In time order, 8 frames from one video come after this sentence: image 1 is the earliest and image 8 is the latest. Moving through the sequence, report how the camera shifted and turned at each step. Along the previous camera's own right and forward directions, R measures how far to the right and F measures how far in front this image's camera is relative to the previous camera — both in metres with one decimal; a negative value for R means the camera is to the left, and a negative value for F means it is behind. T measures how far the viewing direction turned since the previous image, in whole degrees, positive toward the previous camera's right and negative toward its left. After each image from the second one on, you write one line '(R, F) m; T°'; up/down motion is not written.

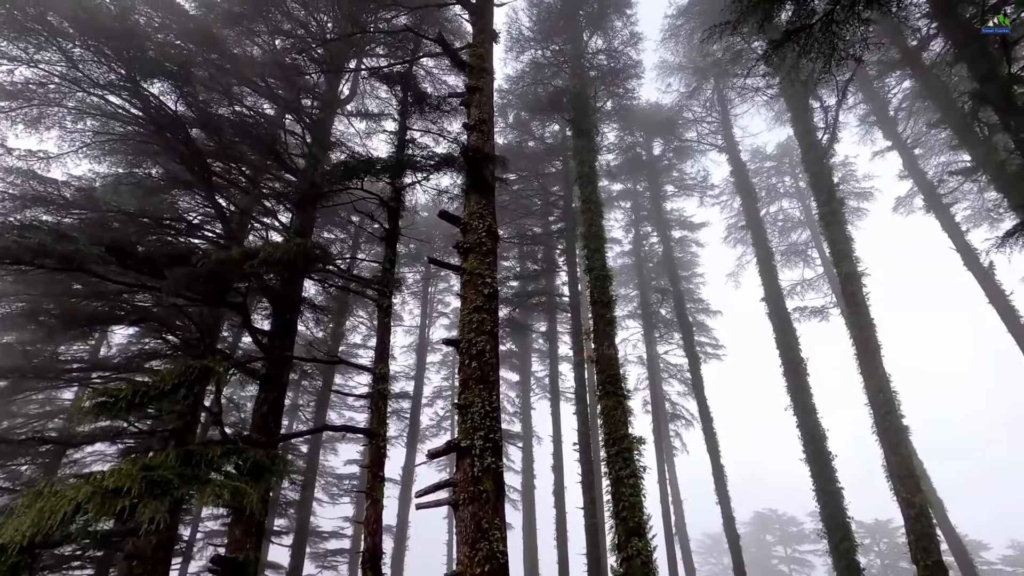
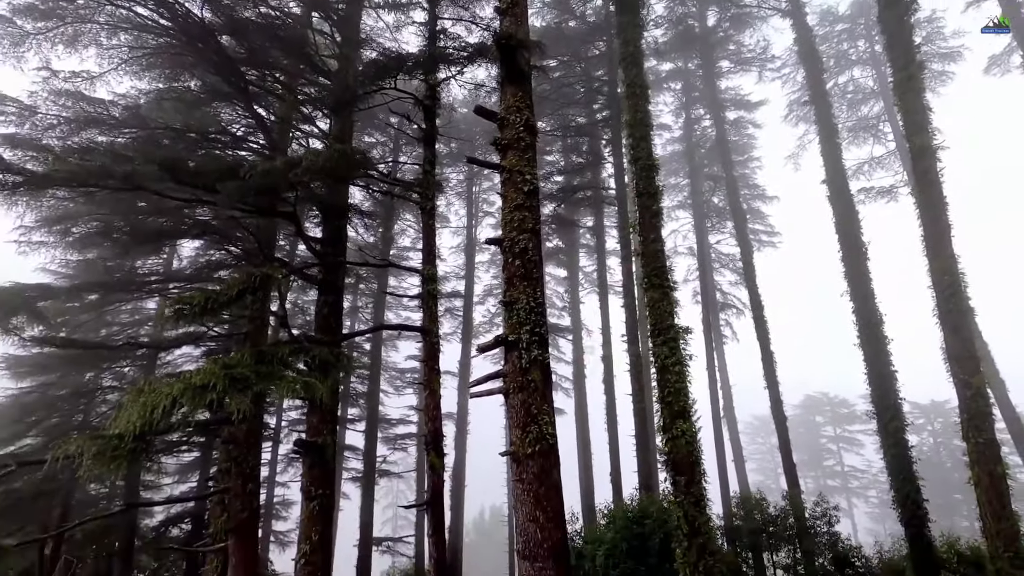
(+0.1, 0.0) m; -5°
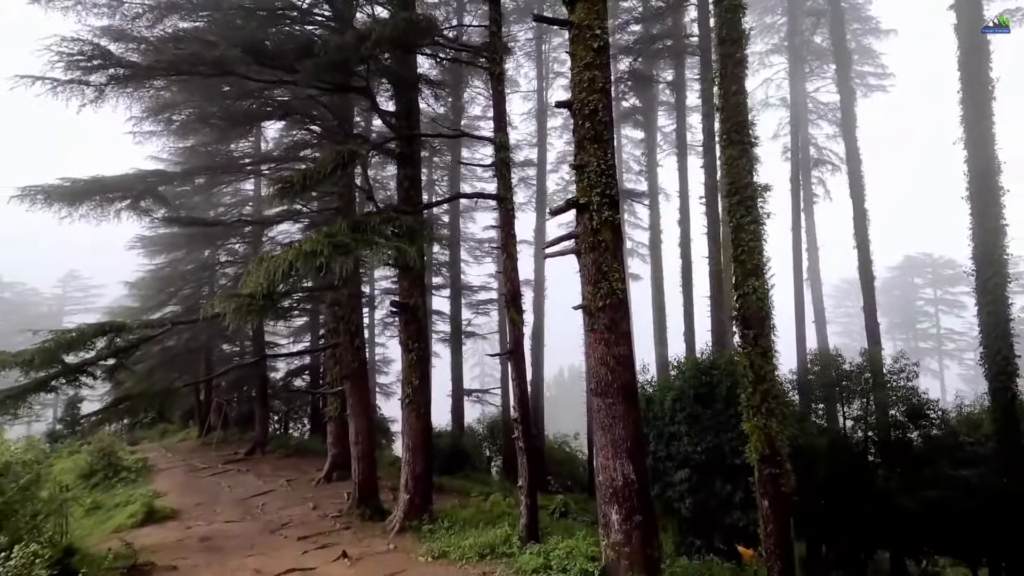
(+0.1, -0.3) m; -8°
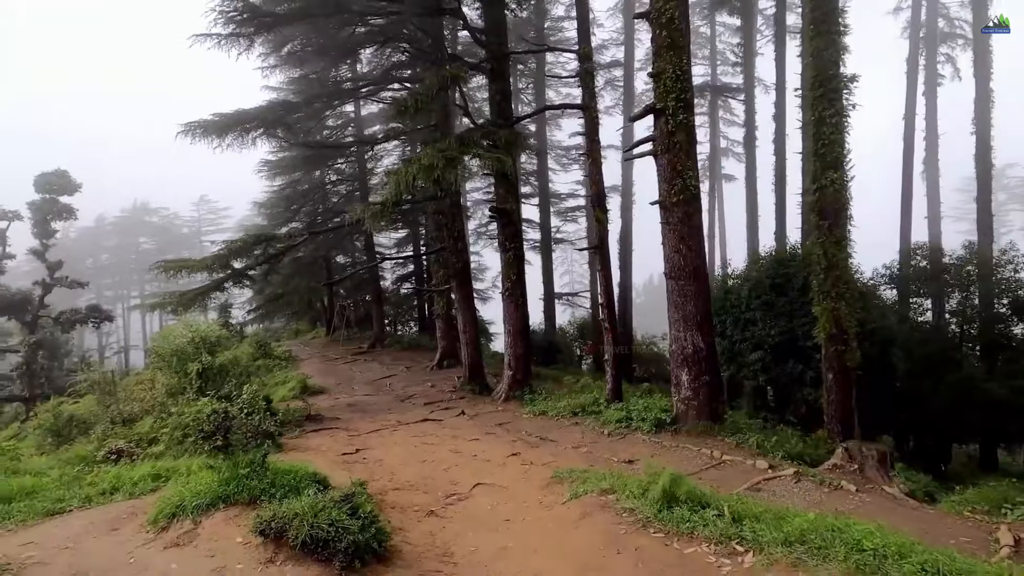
(+0.1, -1.2) m; -10°
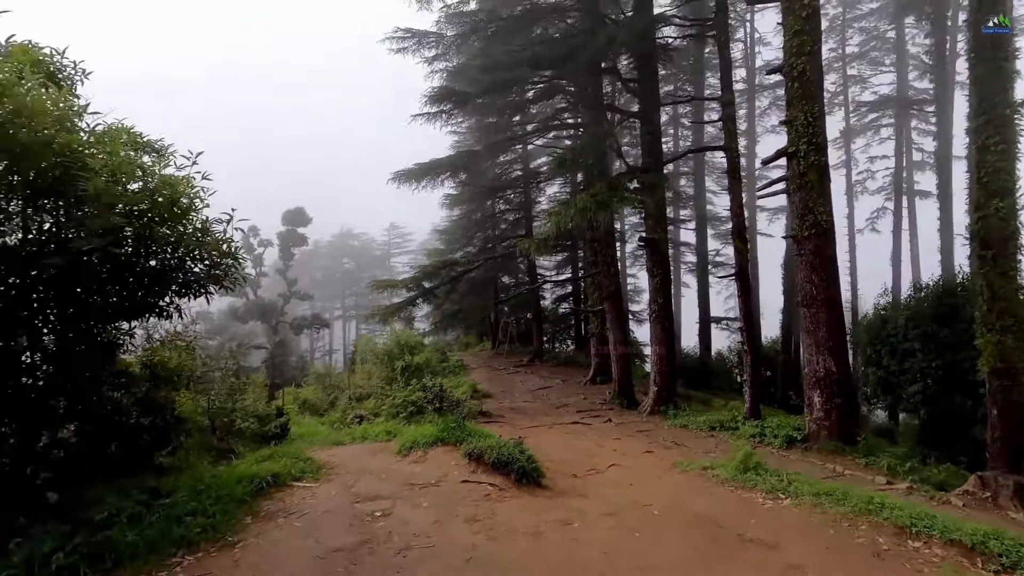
(+0.3, -1.5) m; -17°
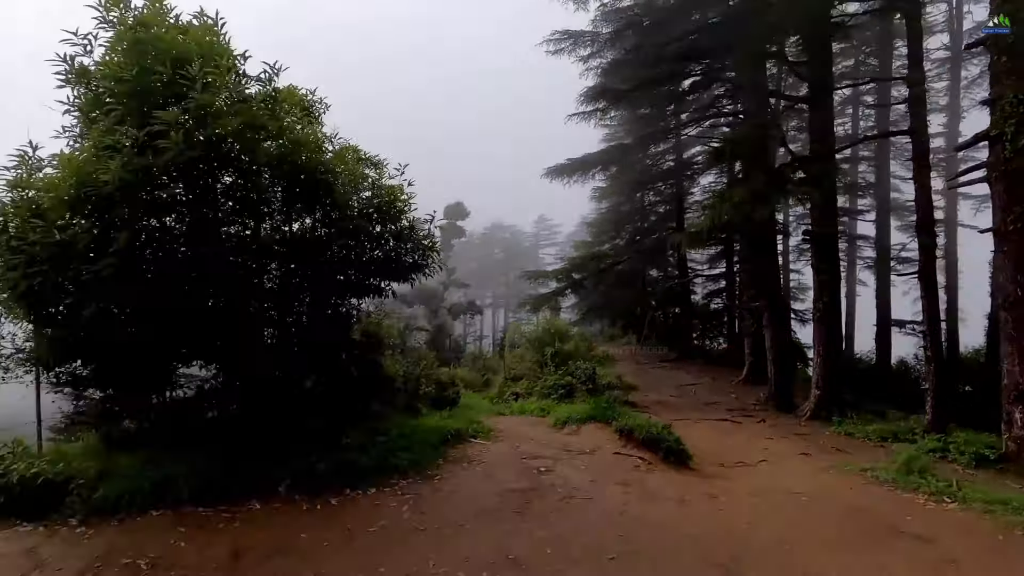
(0.0, -0.5) m; -15°
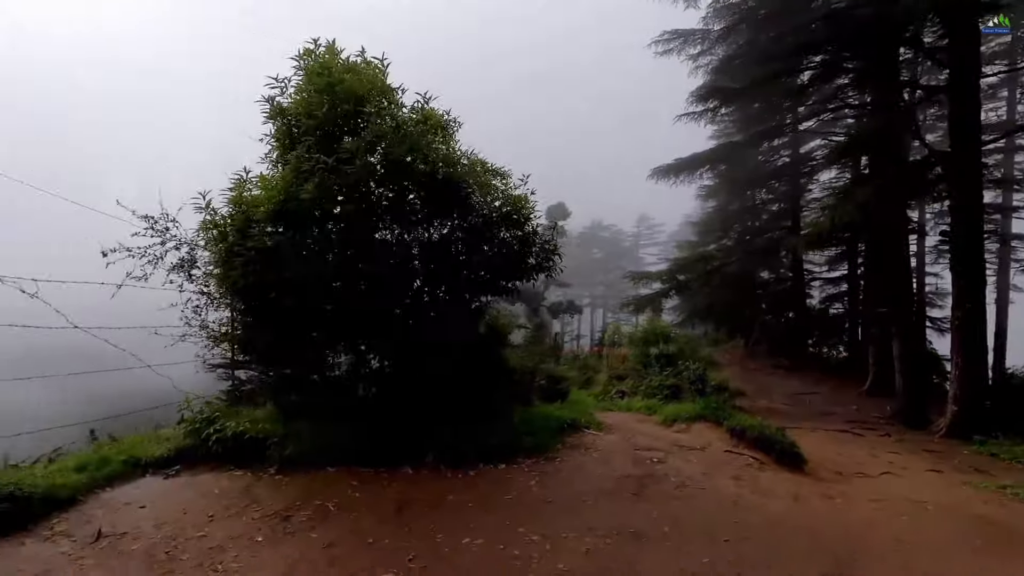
(-0.1, -0.4) m; -10°
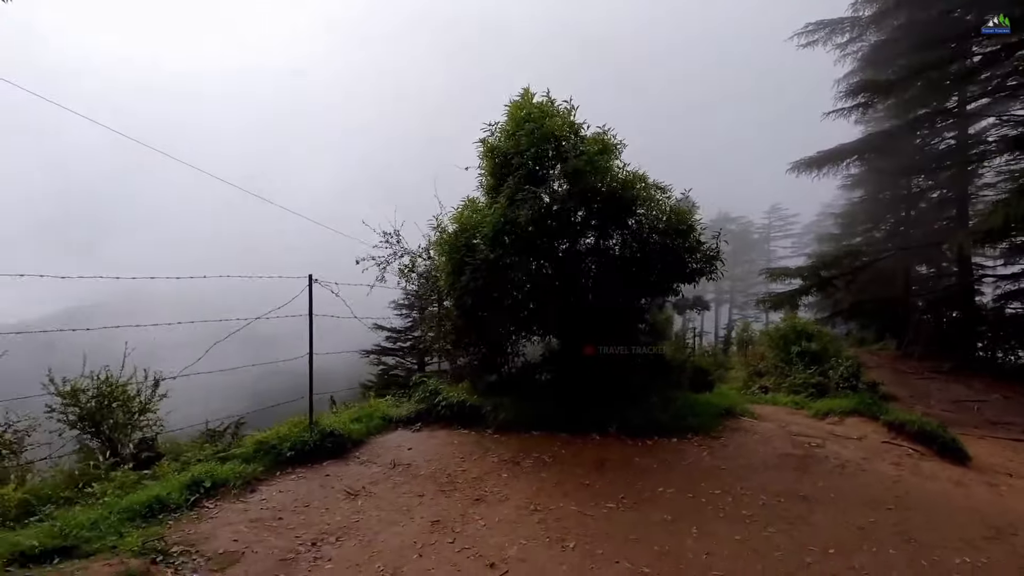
(-0.5, -0.9) m; -12°
